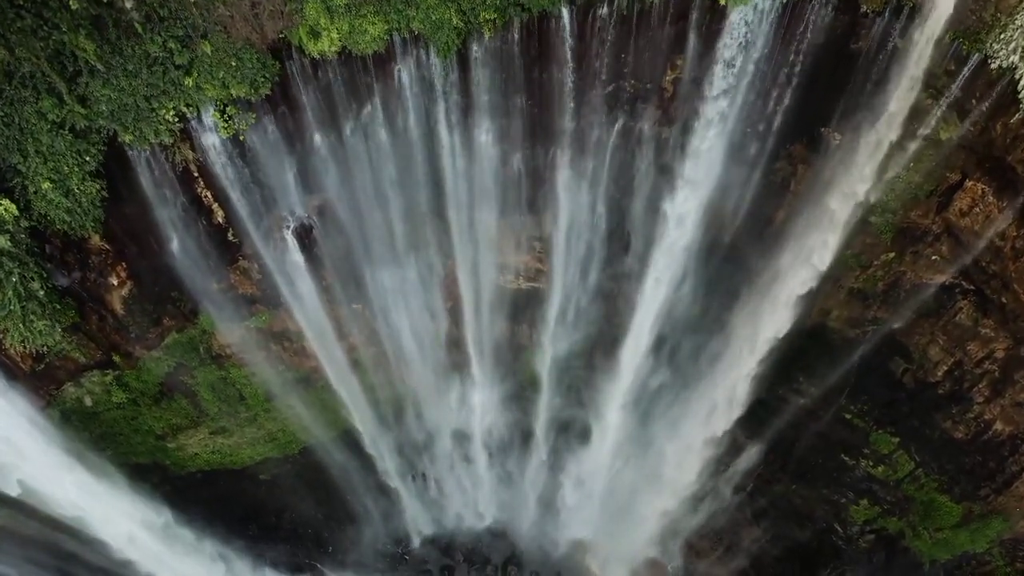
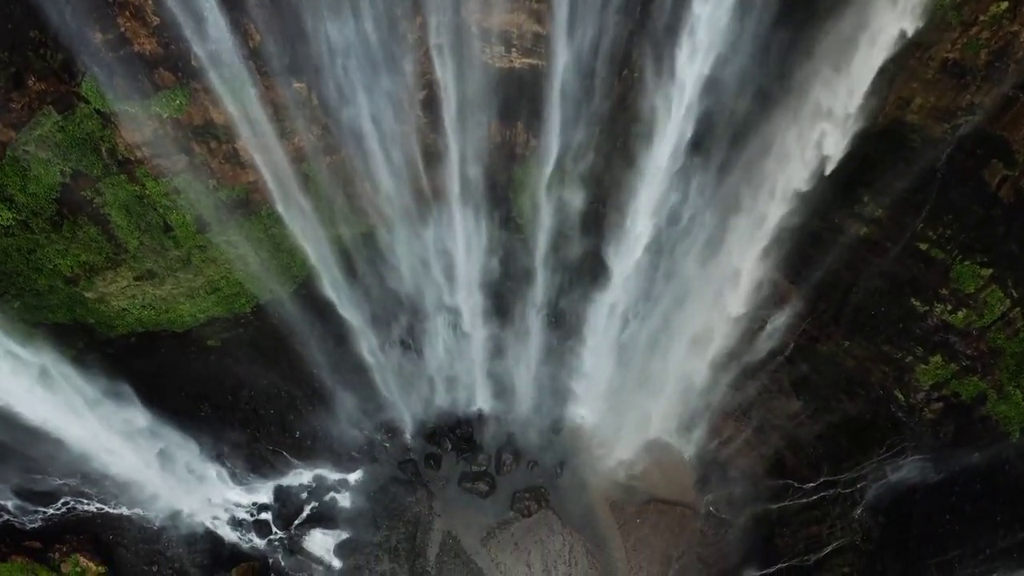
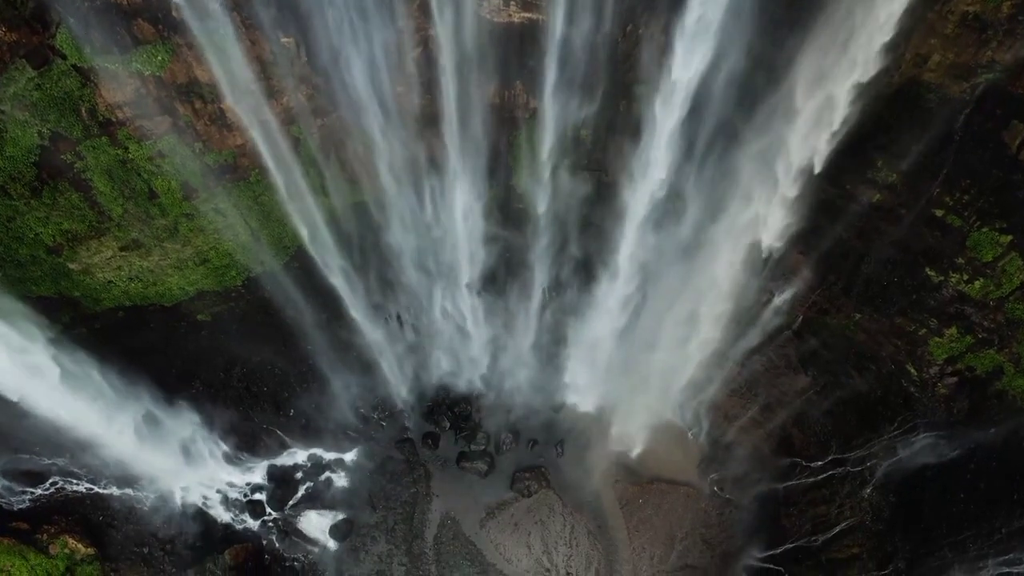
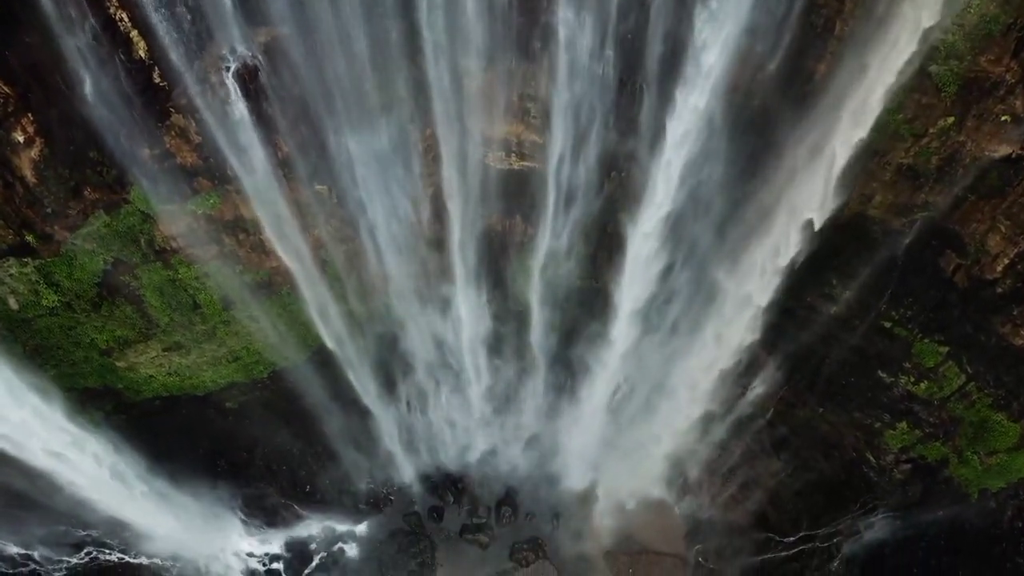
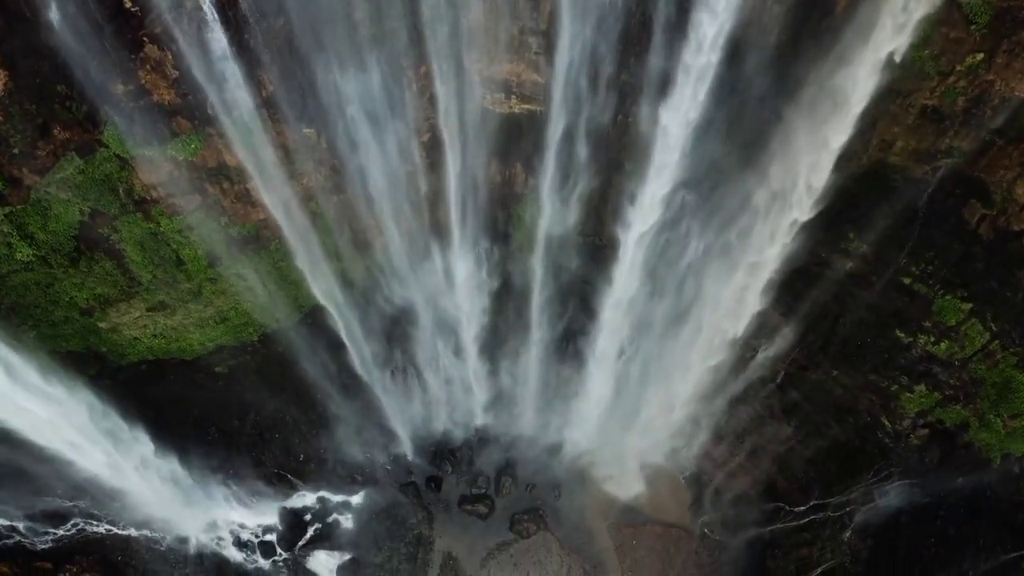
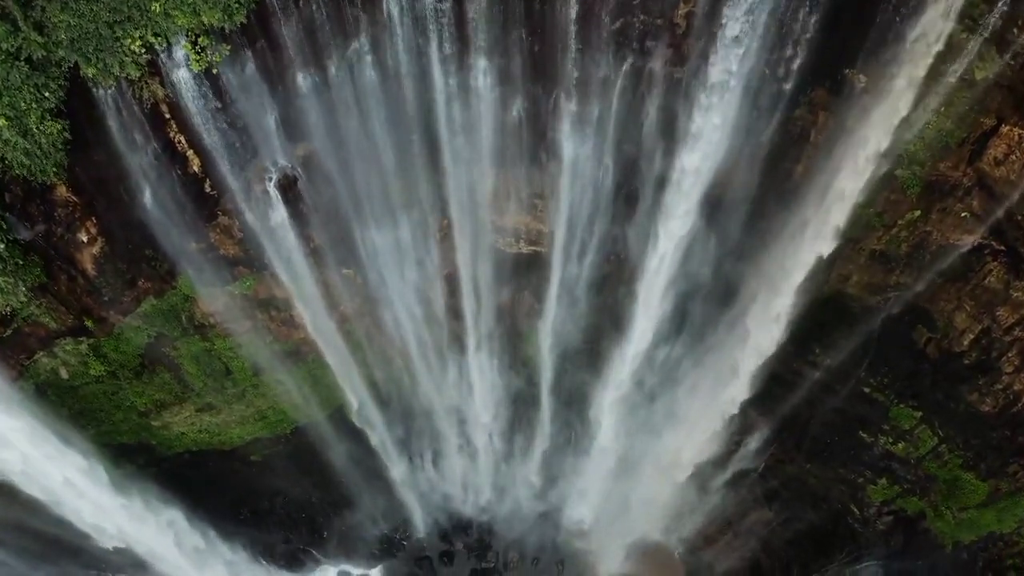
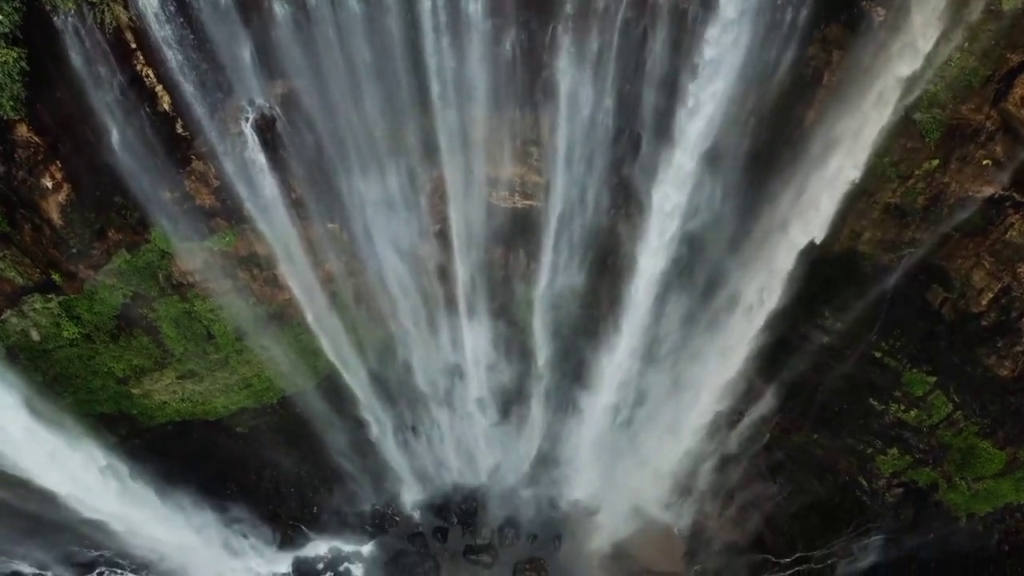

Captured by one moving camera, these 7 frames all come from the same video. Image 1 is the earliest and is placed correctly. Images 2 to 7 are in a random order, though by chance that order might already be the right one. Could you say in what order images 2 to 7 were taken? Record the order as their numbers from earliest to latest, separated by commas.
6, 7, 4, 5, 2, 3
